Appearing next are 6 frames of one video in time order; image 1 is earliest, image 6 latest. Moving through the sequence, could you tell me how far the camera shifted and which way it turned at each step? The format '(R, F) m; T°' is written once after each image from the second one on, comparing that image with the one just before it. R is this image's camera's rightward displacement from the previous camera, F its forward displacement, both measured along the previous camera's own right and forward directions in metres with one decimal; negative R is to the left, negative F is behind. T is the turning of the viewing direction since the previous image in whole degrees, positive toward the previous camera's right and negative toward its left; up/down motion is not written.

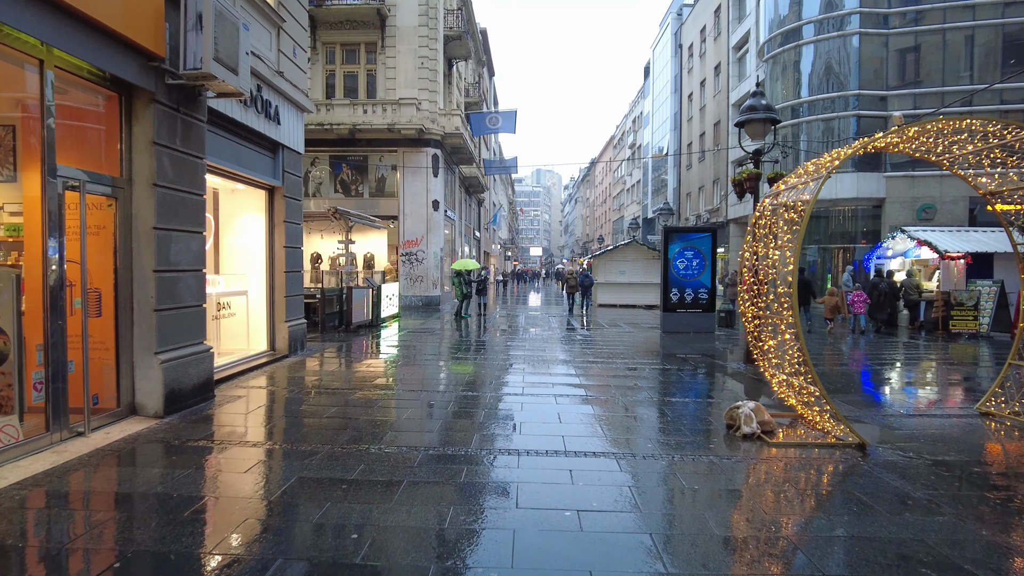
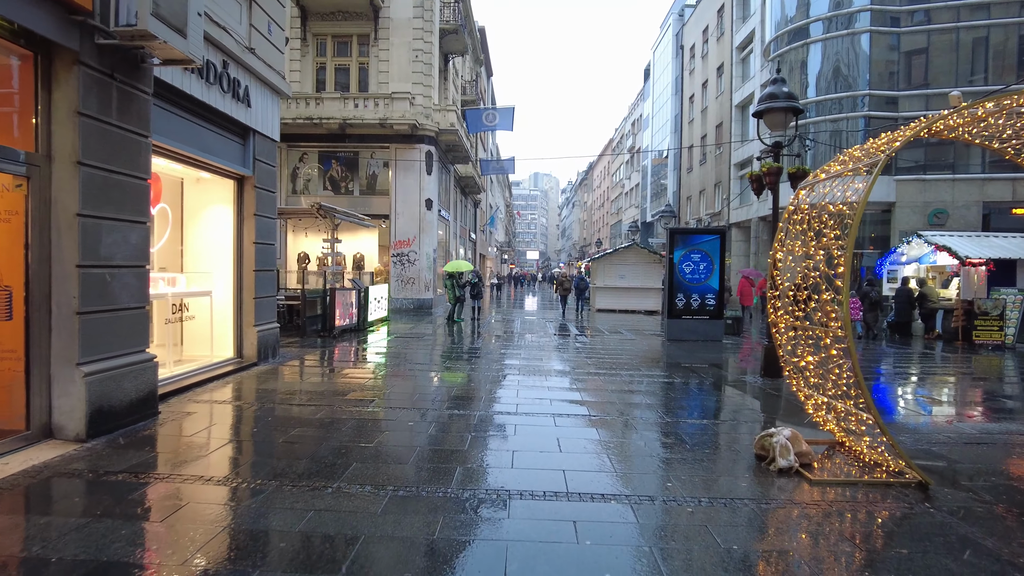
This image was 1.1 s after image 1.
(0.0, +0.8) m; 0°
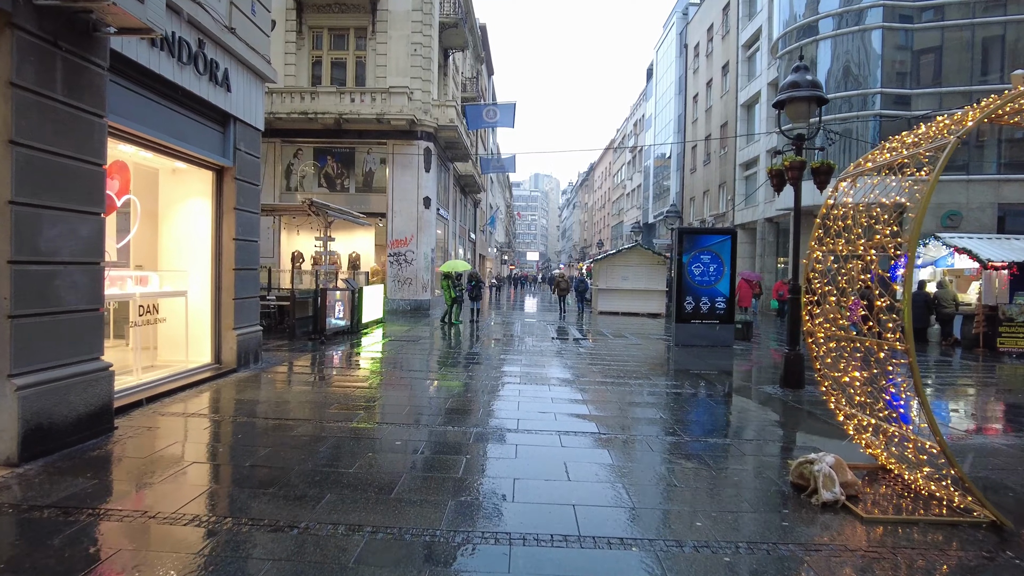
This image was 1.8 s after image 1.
(0.0, +0.6) m; 0°
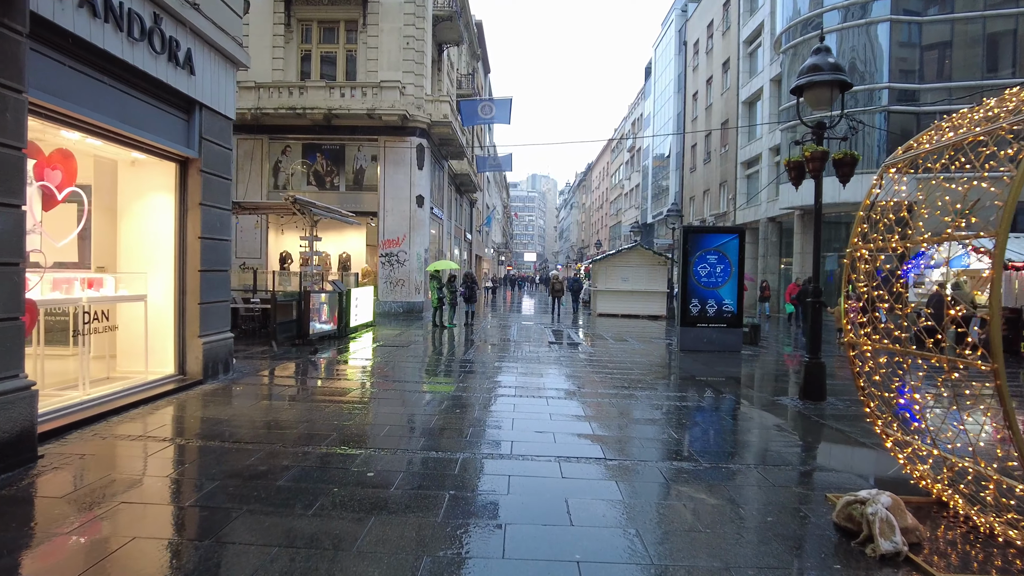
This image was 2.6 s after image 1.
(0.0, +0.7) m; 0°
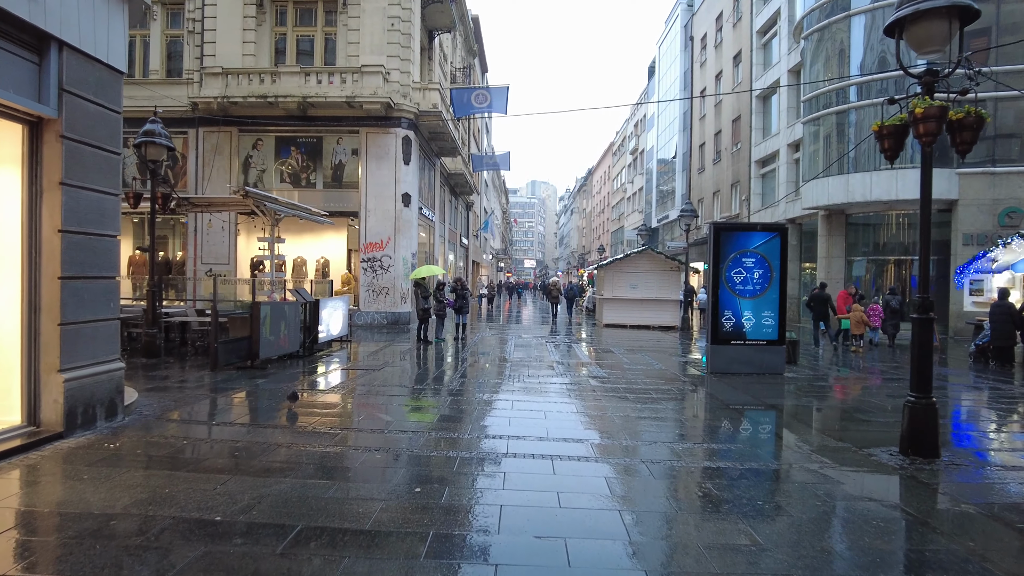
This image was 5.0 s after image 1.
(+0.1, +1.9) m; 0°
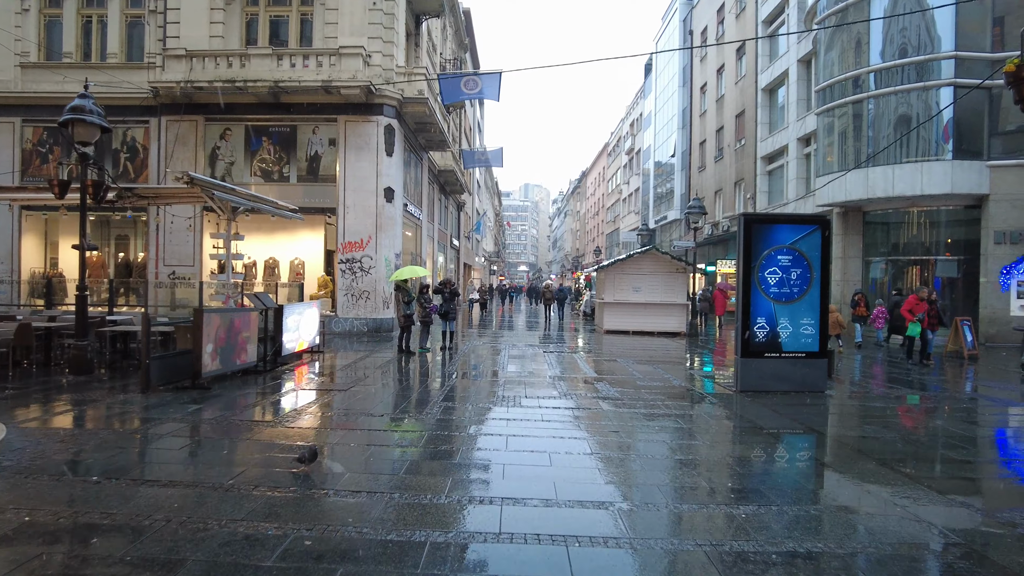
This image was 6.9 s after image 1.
(0.0, +1.5) m; +1°
